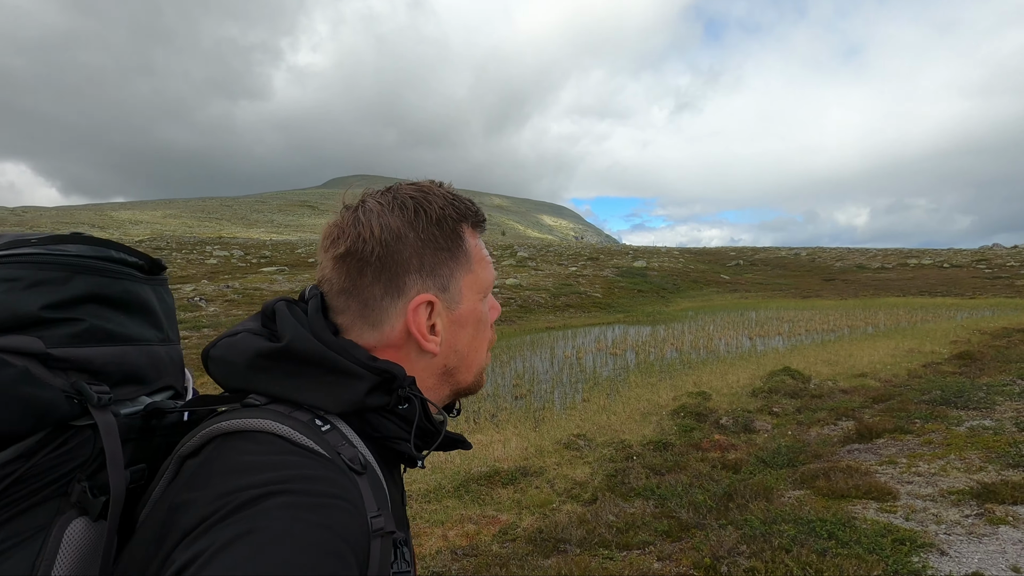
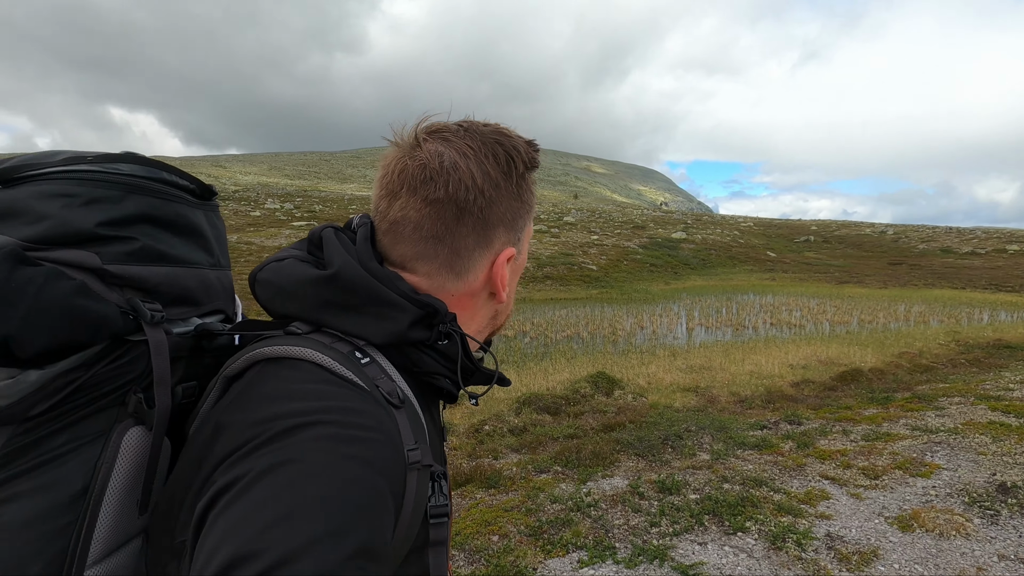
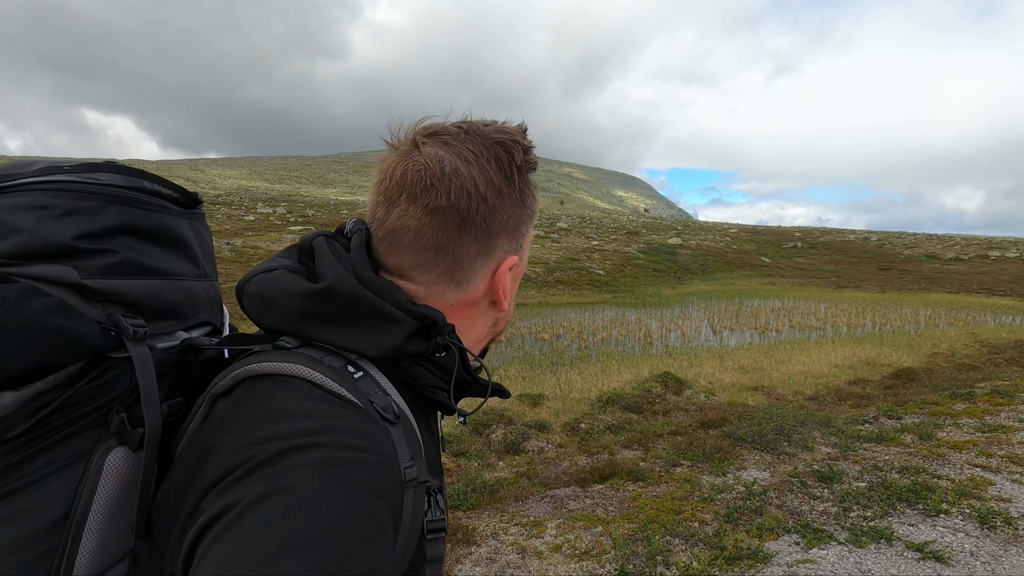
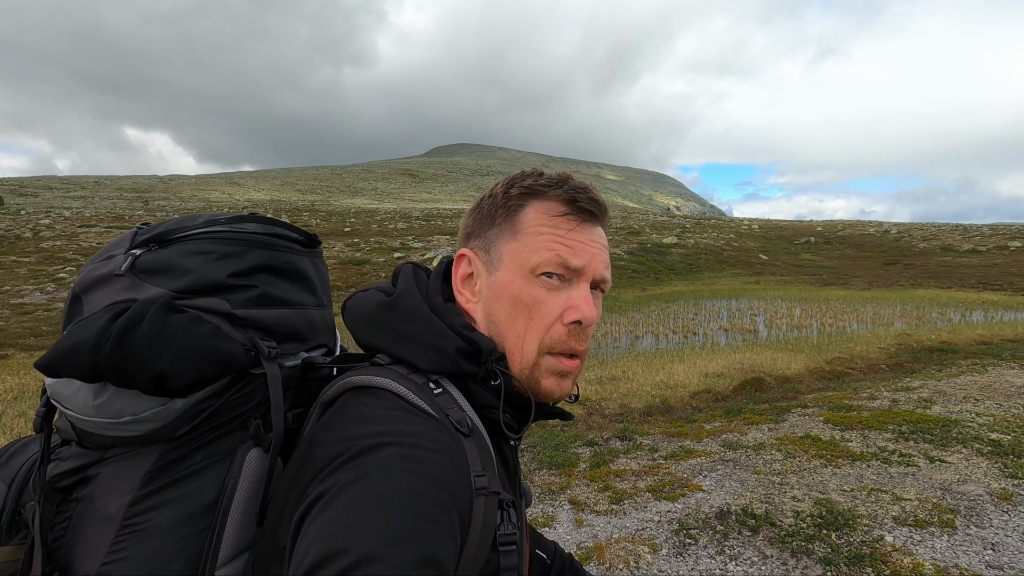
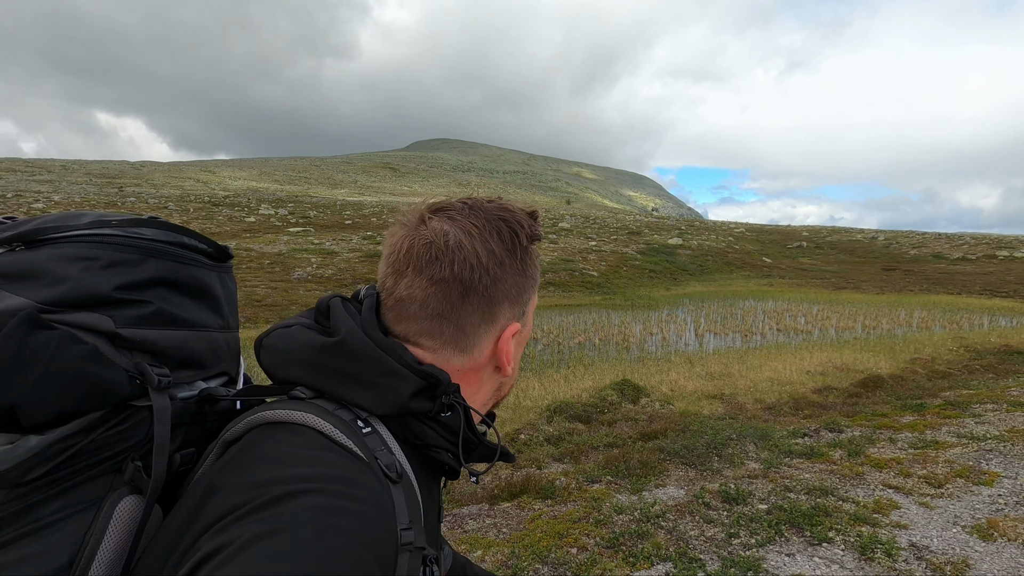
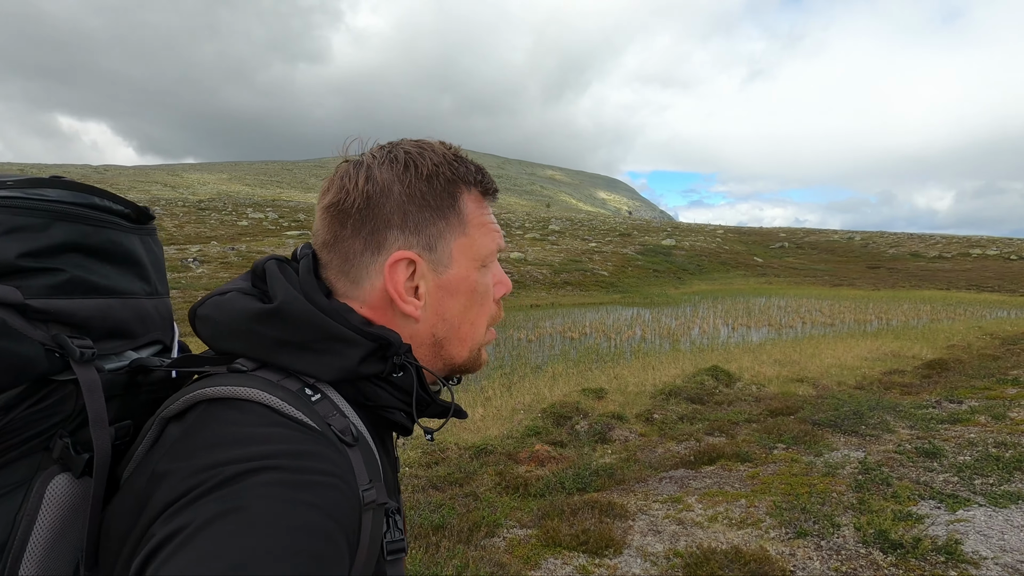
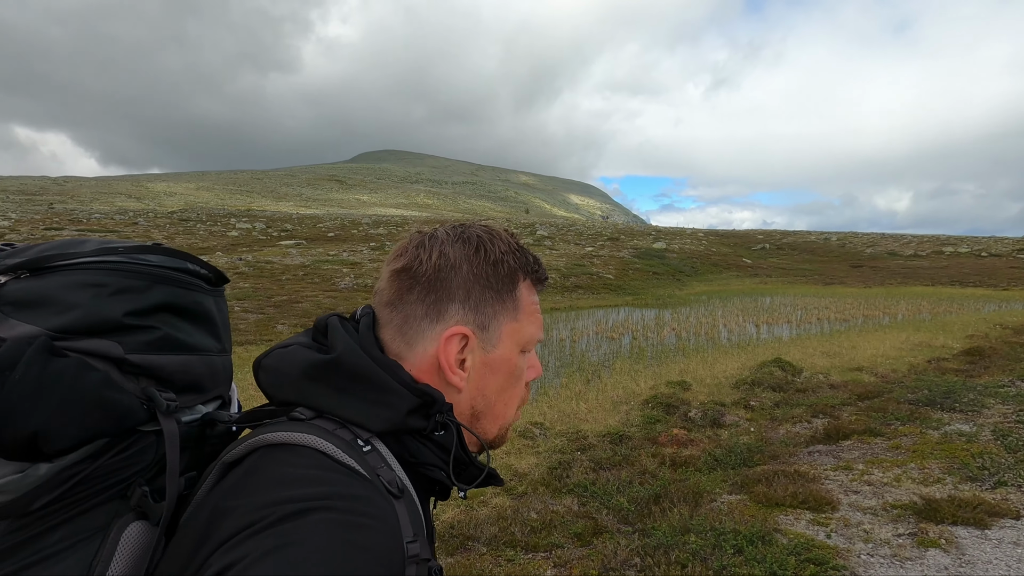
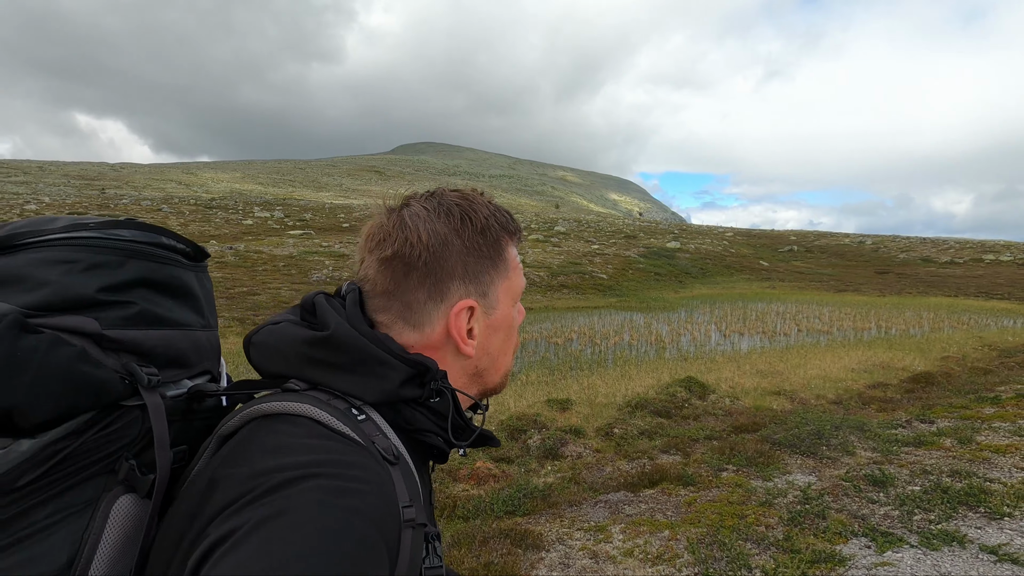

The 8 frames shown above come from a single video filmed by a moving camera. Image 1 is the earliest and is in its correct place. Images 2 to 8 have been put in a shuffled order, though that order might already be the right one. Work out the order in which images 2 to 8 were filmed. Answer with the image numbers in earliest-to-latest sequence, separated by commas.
7, 6, 8, 3, 5, 2, 4
